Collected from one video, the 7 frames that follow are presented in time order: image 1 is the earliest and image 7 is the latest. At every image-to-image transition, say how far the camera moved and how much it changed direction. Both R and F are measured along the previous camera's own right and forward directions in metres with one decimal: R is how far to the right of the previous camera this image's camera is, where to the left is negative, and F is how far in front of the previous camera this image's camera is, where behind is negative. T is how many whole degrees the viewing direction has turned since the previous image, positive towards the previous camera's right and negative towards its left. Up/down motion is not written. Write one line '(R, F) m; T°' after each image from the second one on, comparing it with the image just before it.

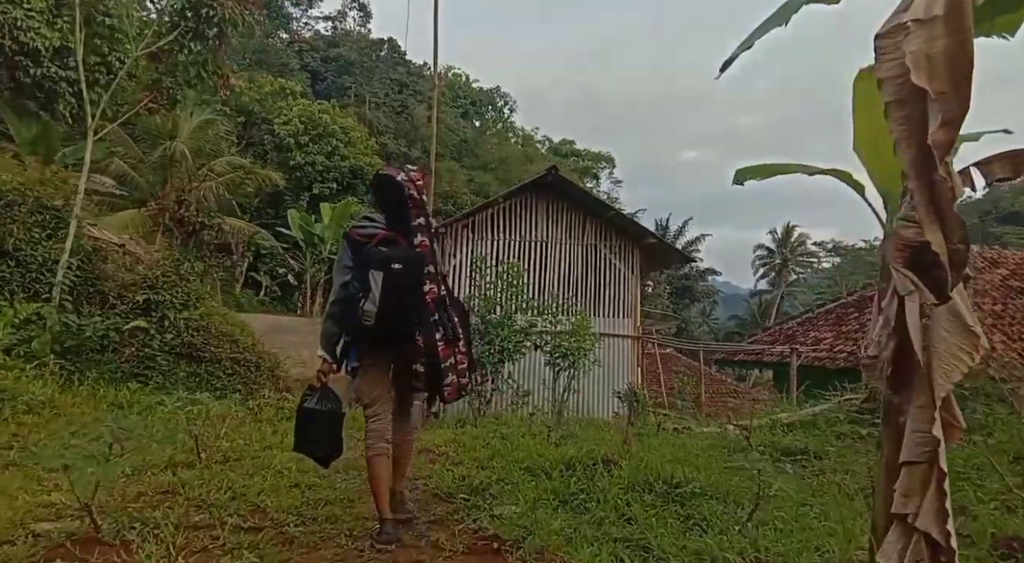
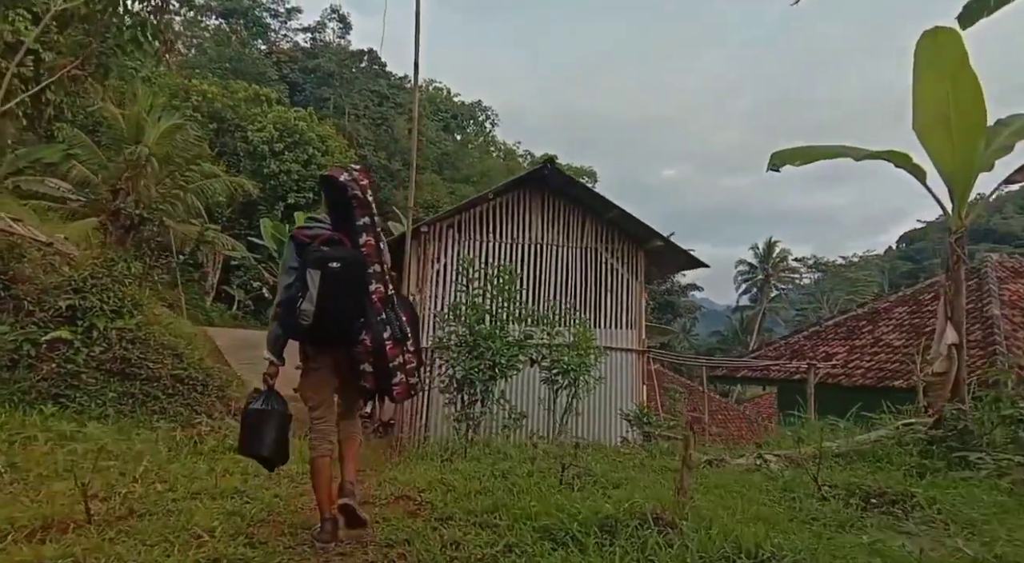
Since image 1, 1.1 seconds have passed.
(-0.1, +1.2) m; +2°
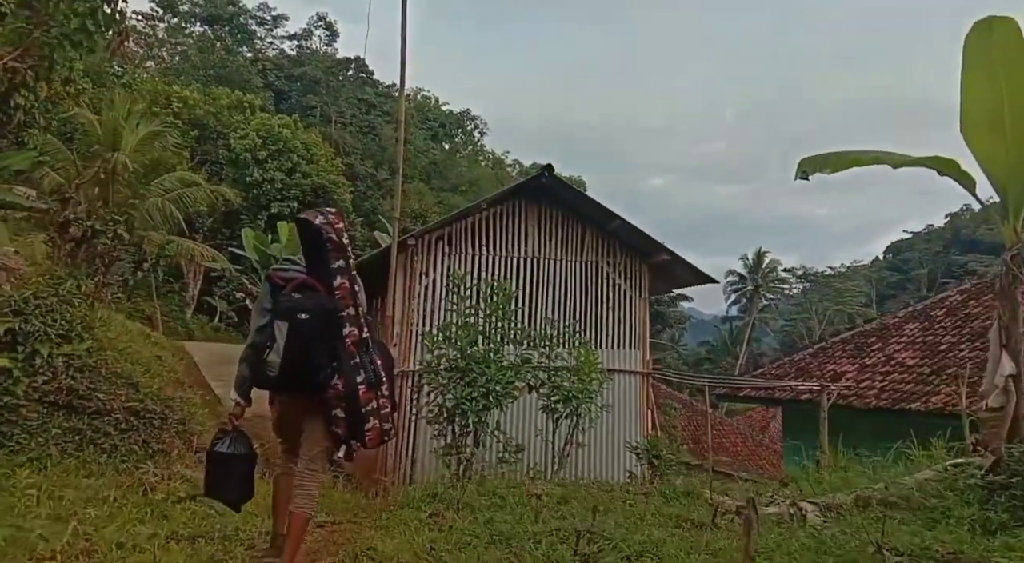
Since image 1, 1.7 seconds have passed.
(-0.1, +0.7) m; +1°
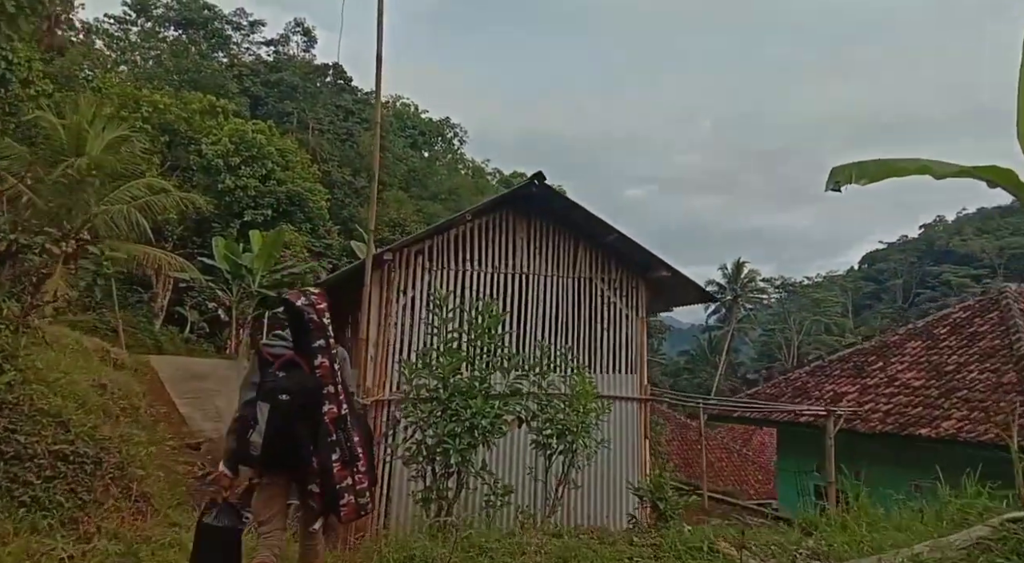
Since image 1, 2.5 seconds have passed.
(-0.1, +0.7) m; +2°
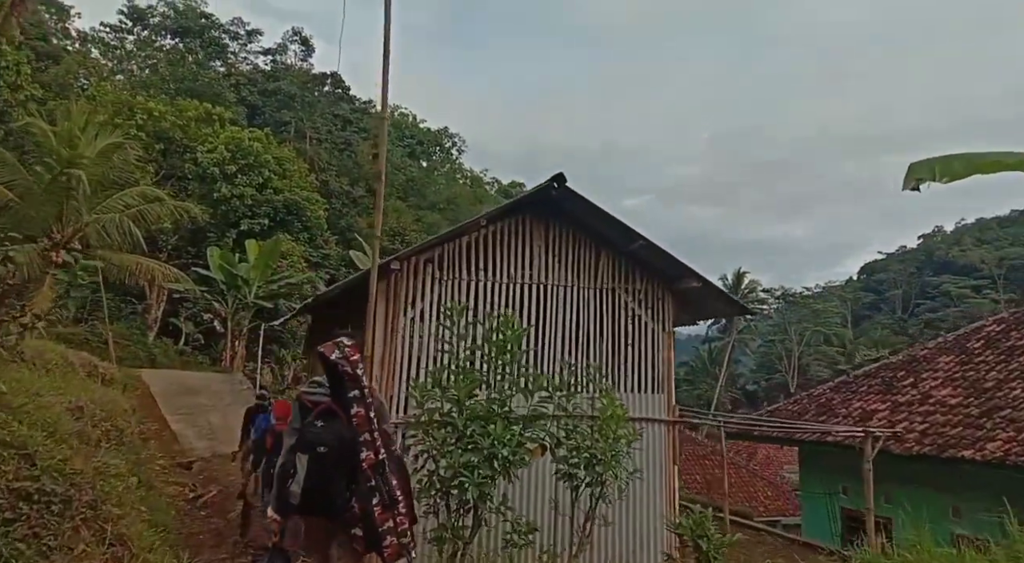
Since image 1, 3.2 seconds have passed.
(-0.2, +0.6) m; 0°
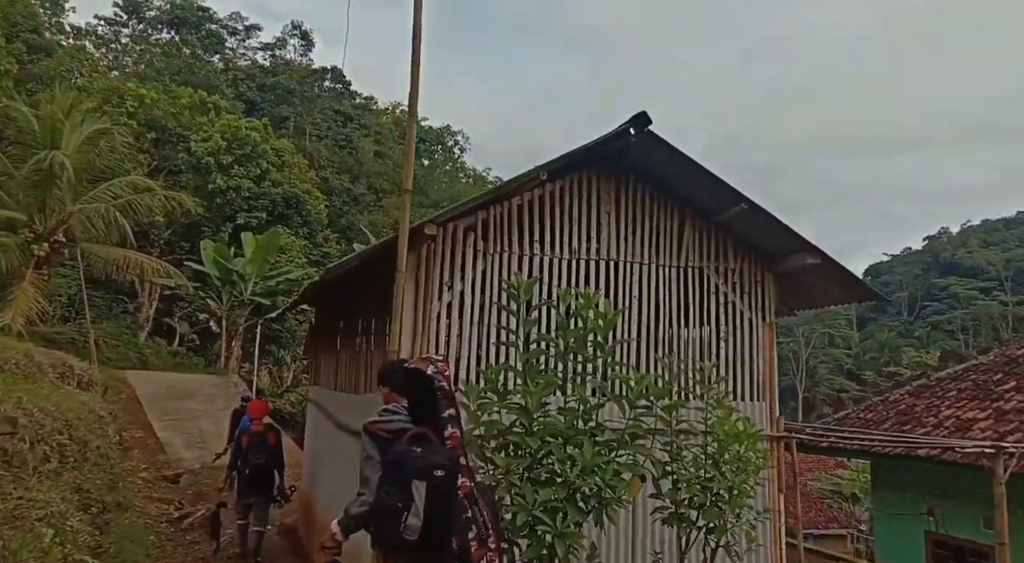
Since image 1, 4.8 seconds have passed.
(-0.5, +1.6) m; 0°
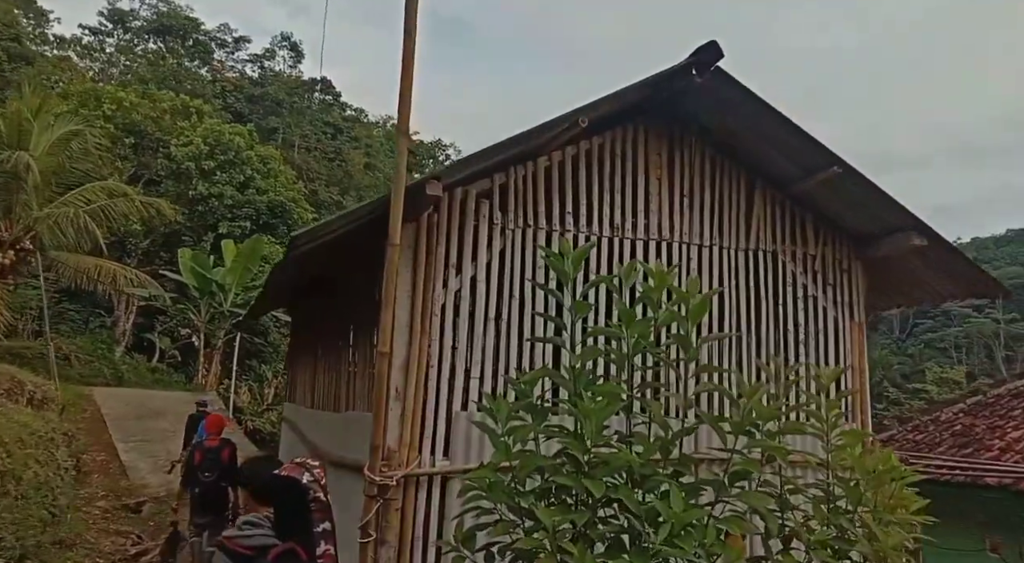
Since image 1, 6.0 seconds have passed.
(-0.2, +1.3) m; +1°
